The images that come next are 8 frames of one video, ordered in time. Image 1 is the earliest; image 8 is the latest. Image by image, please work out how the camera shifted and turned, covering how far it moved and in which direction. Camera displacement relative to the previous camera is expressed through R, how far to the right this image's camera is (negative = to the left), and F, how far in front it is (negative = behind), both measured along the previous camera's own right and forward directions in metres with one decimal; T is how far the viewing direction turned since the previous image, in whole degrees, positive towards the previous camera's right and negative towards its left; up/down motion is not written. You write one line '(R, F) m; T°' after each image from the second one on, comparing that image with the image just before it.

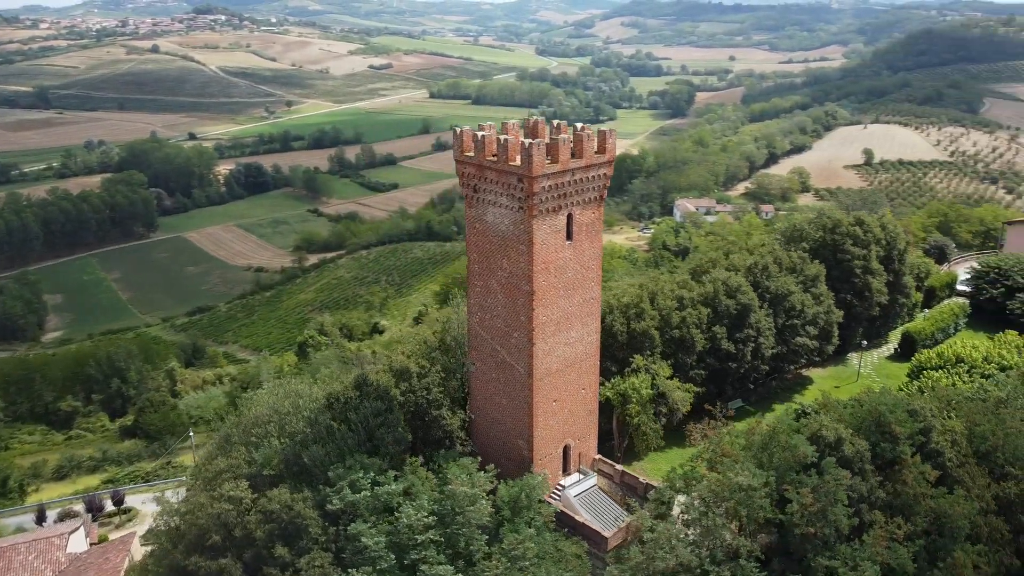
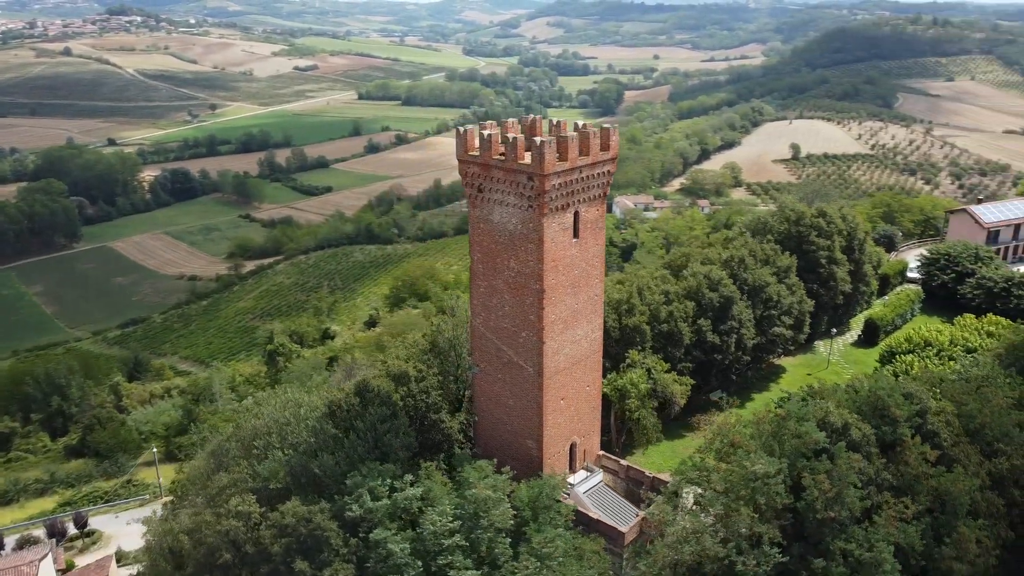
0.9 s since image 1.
(-1.7, +0.2) m; +5°
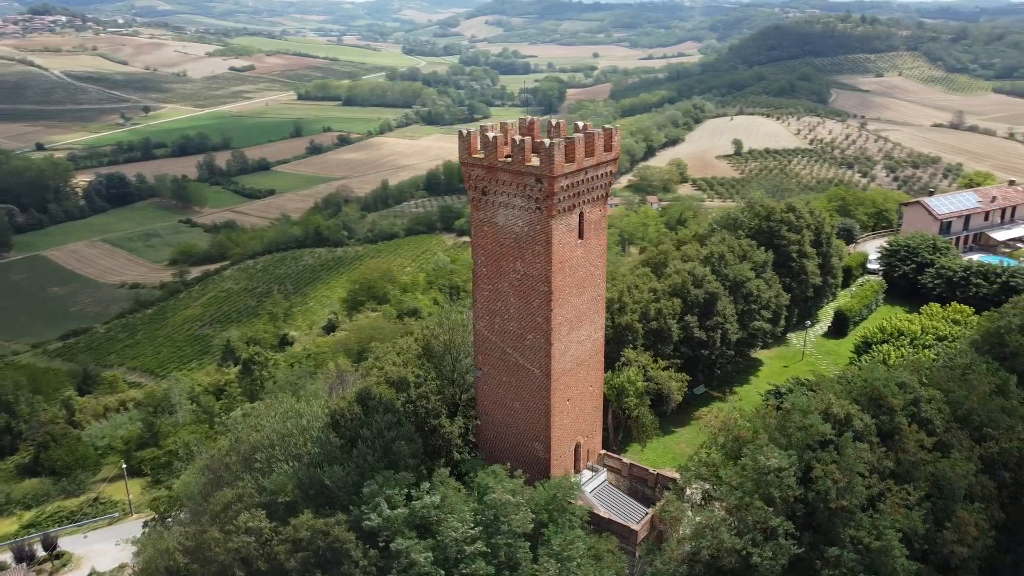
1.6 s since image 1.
(-1.4, +0.1) m; +4°
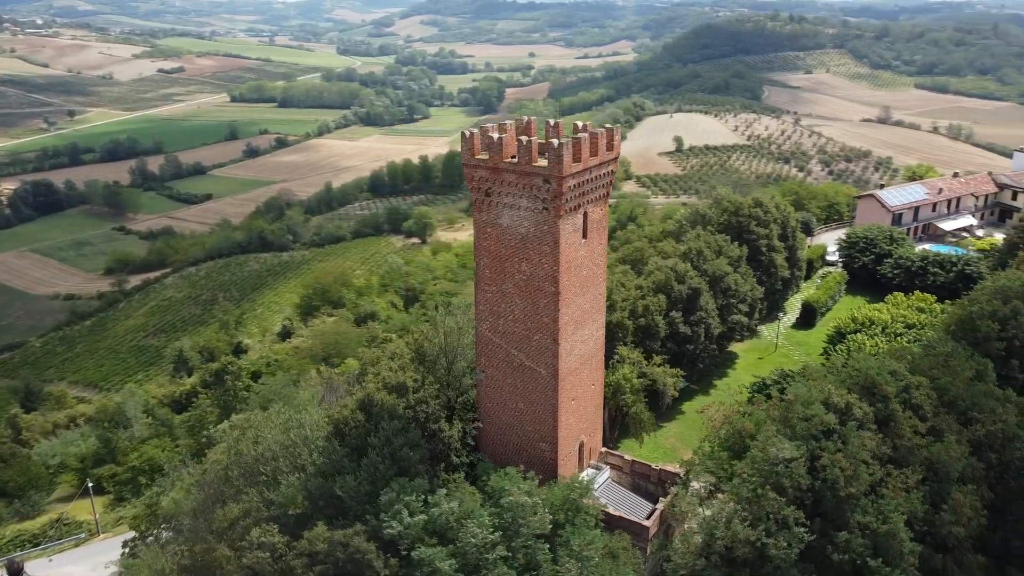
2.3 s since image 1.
(-1.5, +0.1) m; +4°
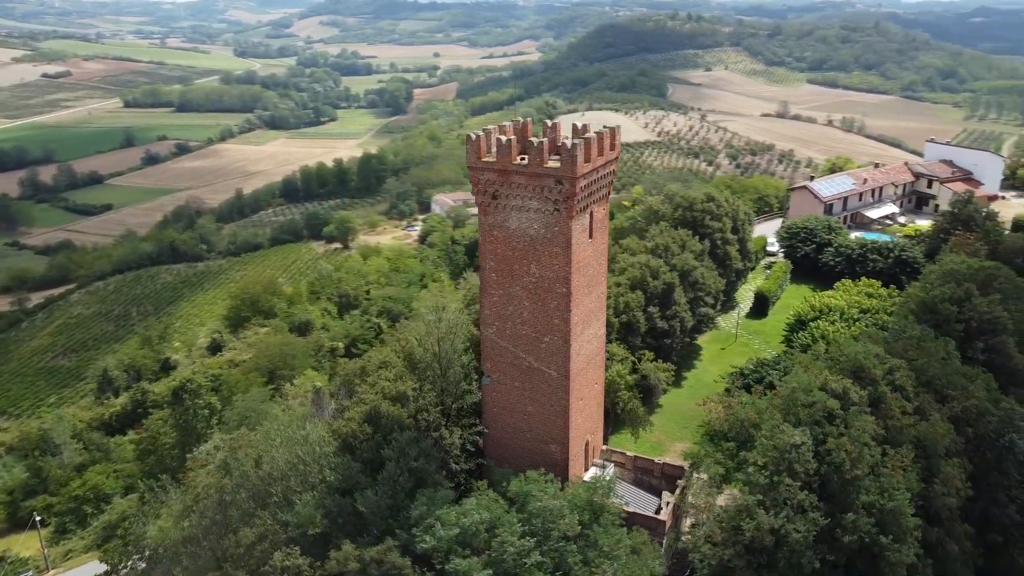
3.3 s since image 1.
(-2.2, +0.3) m; +6°
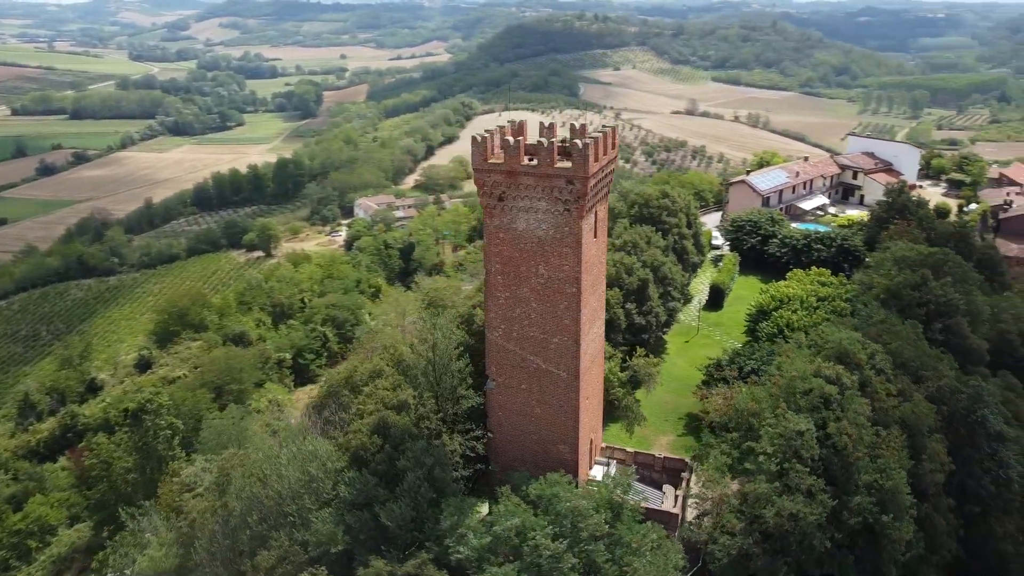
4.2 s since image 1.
(-2.1, +0.3) m; +6°
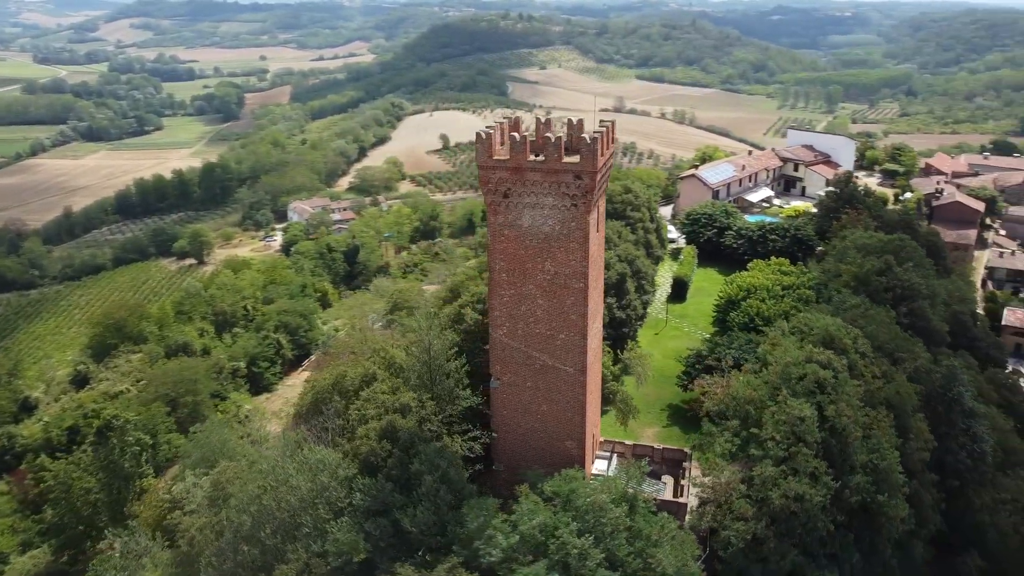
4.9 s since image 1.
(-1.7, +0.2) m; +5°
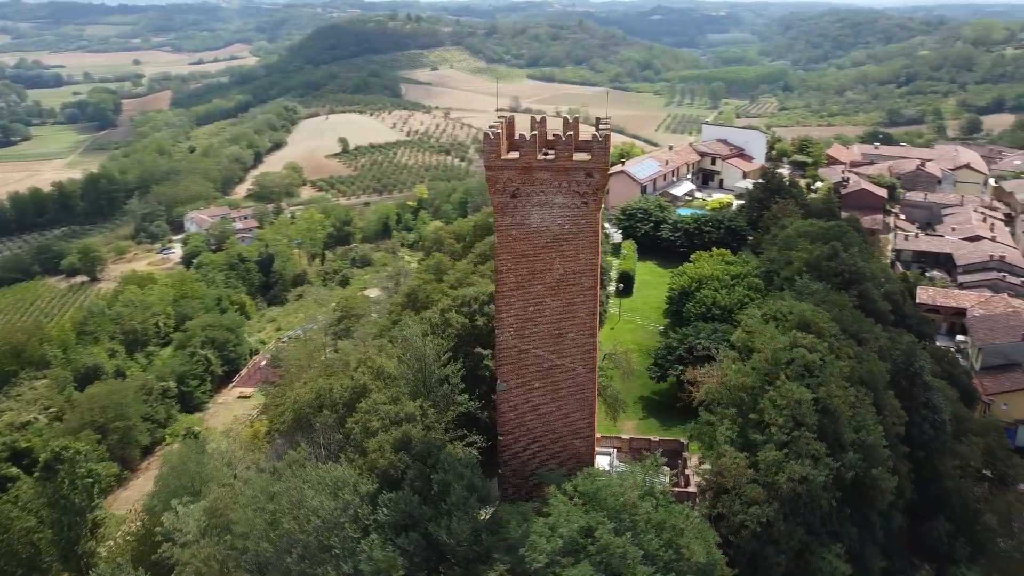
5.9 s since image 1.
(-2.5, +0.4) m; +7°
